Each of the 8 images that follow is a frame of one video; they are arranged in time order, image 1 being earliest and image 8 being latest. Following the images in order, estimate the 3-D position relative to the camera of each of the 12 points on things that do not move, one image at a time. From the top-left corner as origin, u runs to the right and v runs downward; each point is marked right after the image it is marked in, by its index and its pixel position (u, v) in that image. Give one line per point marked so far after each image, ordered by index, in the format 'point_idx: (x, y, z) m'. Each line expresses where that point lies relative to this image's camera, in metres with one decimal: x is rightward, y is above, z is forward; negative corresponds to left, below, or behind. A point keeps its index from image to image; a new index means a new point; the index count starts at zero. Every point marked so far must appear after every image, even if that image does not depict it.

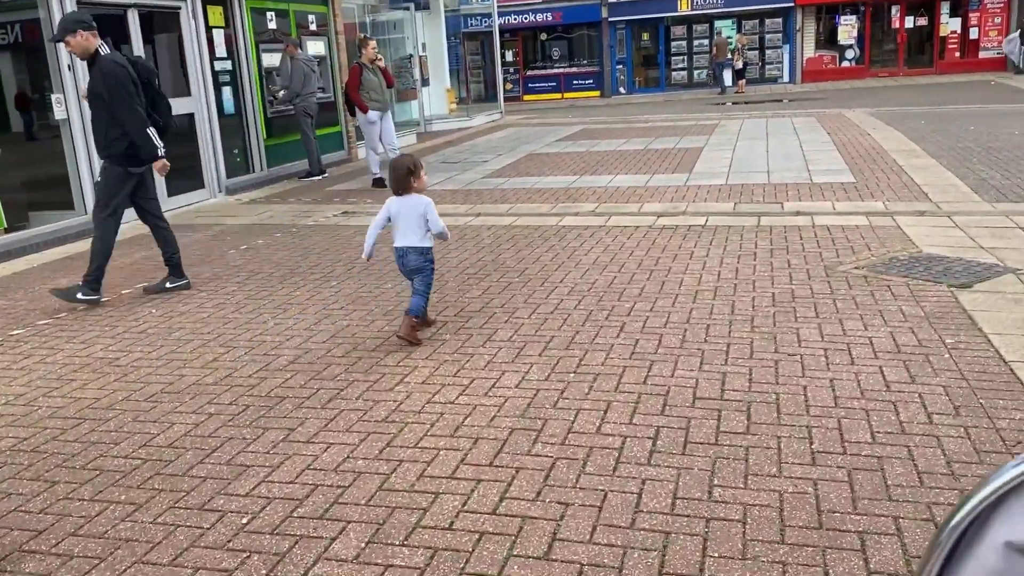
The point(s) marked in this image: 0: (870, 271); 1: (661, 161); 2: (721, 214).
0: (+2.3, +0.1, +5.8) m
1: (+2.1, +1.8, +12.3) m
2: (+2.0, +0.7, +8.4) m
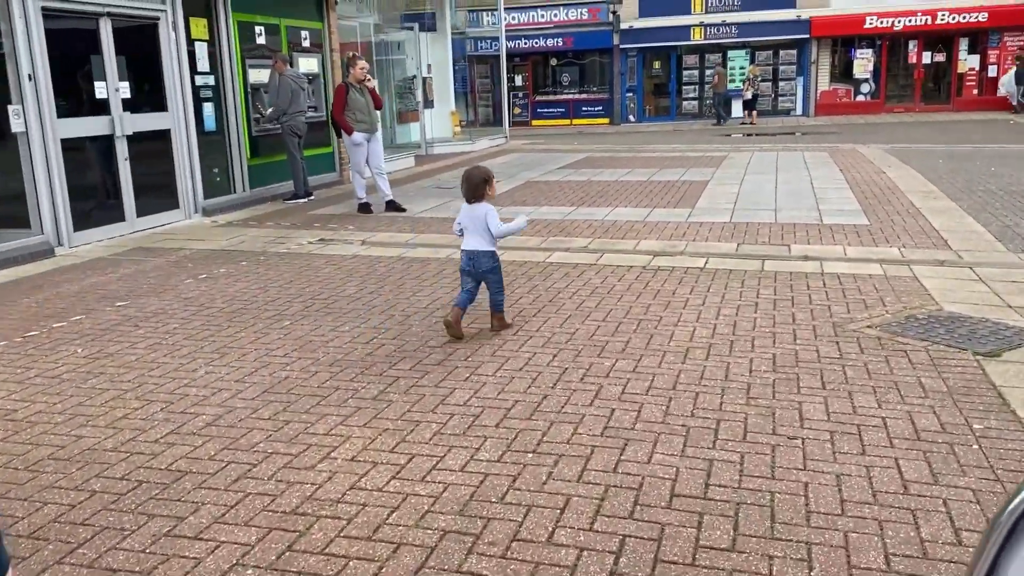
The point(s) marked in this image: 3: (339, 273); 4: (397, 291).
0: (+2.2, -0.2, +5.2) m
1: (+2.0, +1.2, +11.7) m
2: (+1.8, +0.3, +7.7) m
3: (-1.4, +0.1, +7.1) m
4: (-0.8, 0.0, +6.4) m
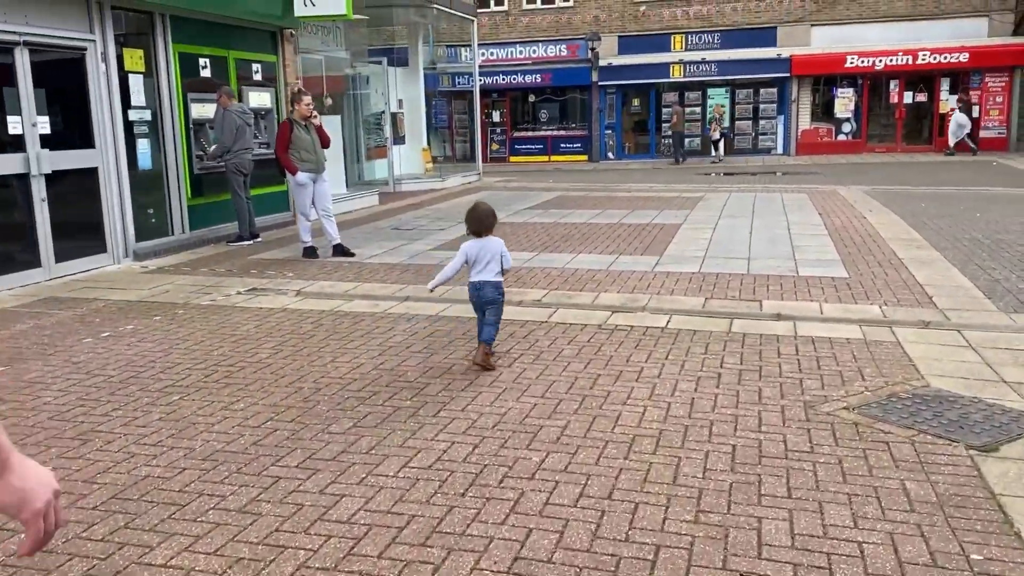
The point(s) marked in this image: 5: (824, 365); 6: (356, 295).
0: (+1.8, -0.6, +4.5) m
1: (+1.5, +0.6, +11.1) m
2: (+1.4, -0.2, +7.1) m
3: (-1.8, -0.3, +6.4) m
4: (-1.2, -0.4, +5.7) m
5: (+1.9, -0.5, +5.4) m
6: (-1.3, -0.1, +7.7) m
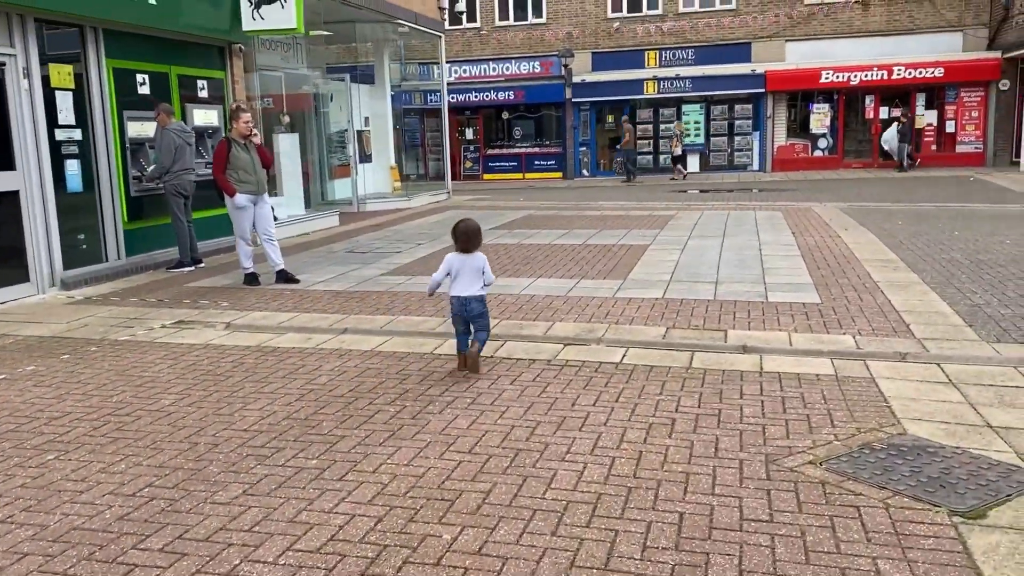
0: (+1.4, -0.8, +3.9) m
1: (+1.0, +0.3, +10.5) m
2: (+1.0, -0.4, +6.5) m
3: (-2.2, -0.5, +5.8) m
4: (-1.6, -0.6, +5.1) m
5: (+1.5, -0.7, +4.9) m
6: (-1.8, -0.3, +7.1) m
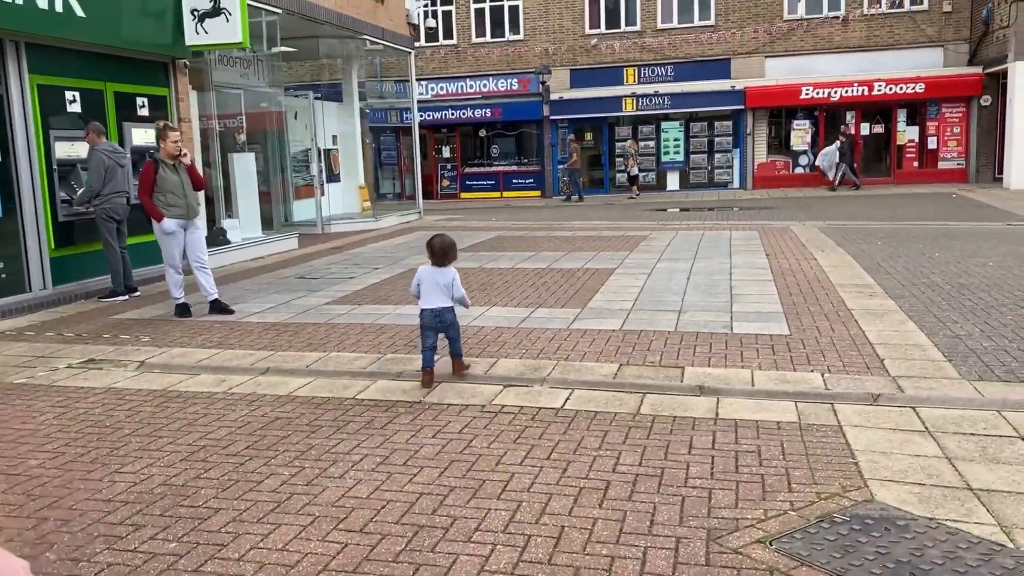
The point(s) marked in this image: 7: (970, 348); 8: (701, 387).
0: (+1.0, -1.0, +3.3) m
1: (+0.5, 0.0, +9.9) m
2: (+0.5, -0.6, +5.9) m
3: (-2.6, -0.8, +5.1) m
4: (-2.0, -0.9, +4.4) m
5: (+1.1, -0.9, +4.3) m
6: (-2.2, -0.6, +6.5) m
7: (+3.4, -0.4, +6.6) m
8: (+1.2, -0.6, +5.8) m
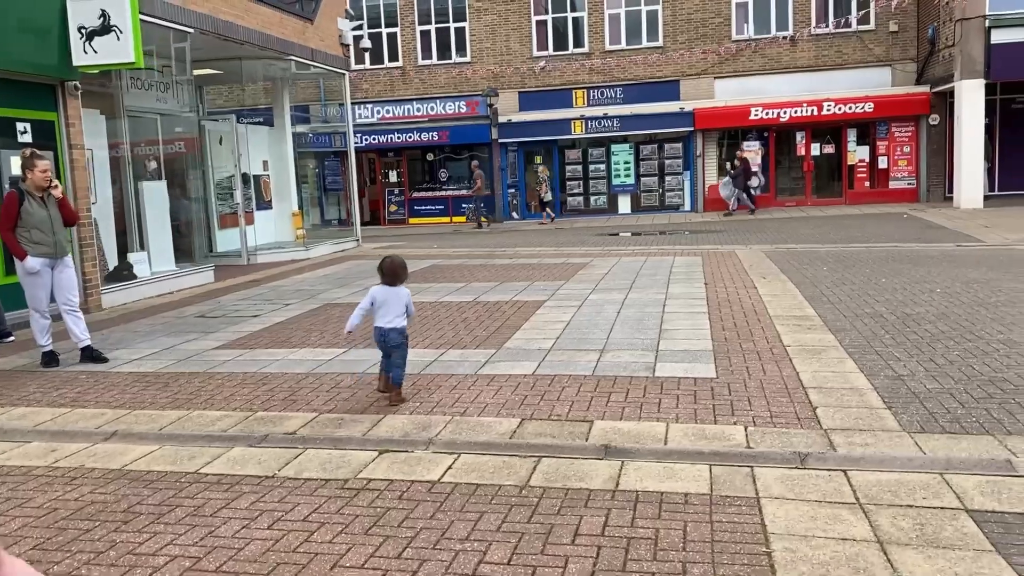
0: (+0.4, -1.2, +2.5) m
1: (-0.3, -0.4, +9.2) m
2: (-0.1, -0.9, +5.1) m
3: (-3.3, -1.1, +4.2) m
4: (-2.7, -1.1, +3.5) m
5: (+0.5, -1.1, +3.5) m
6: (-2.9, -0.9, +5.6) m
7: (+2.7, -0.7, +5.9) m
8: (+0.5, -0.9, +5.0) m
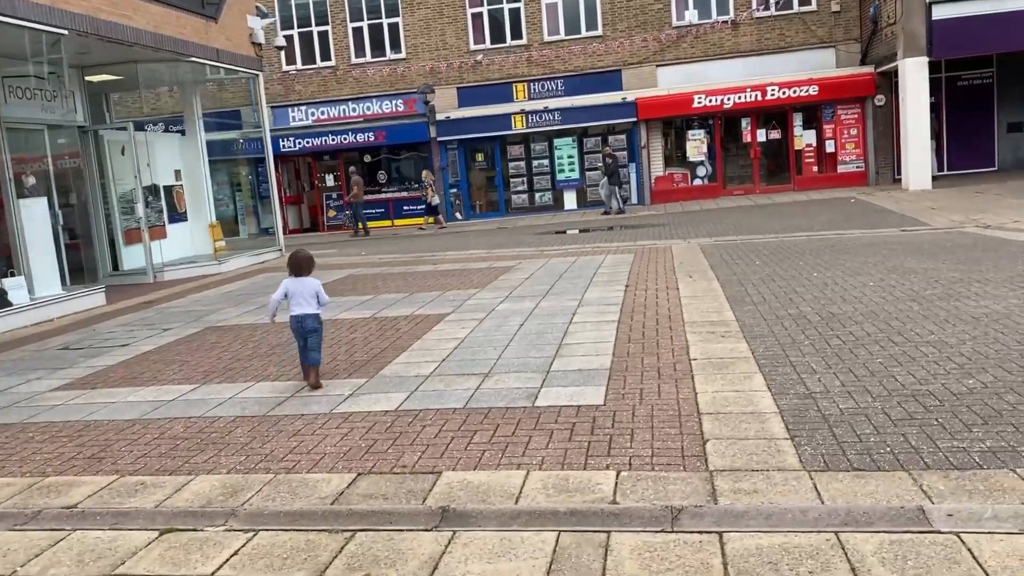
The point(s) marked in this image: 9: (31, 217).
0: (-0.3, -1.3, +1.6) m
1: (-1.3, -0.5, +8.3) m
2: (-1.0, -1.1, +4.2) m
3: (-4.1, -1.4, +3.2) m
4: (-3.4, -1.4, +2.5) m
5: (-0.3, -1.2, +2.6) m
6: (-3.8, -1.2, +4.6) m
7: (+1.8, -0.7, +5.1) m
8: (-0.3, -1.0, +4.1) m
9: (-6.8, +1.0, +12.8) m
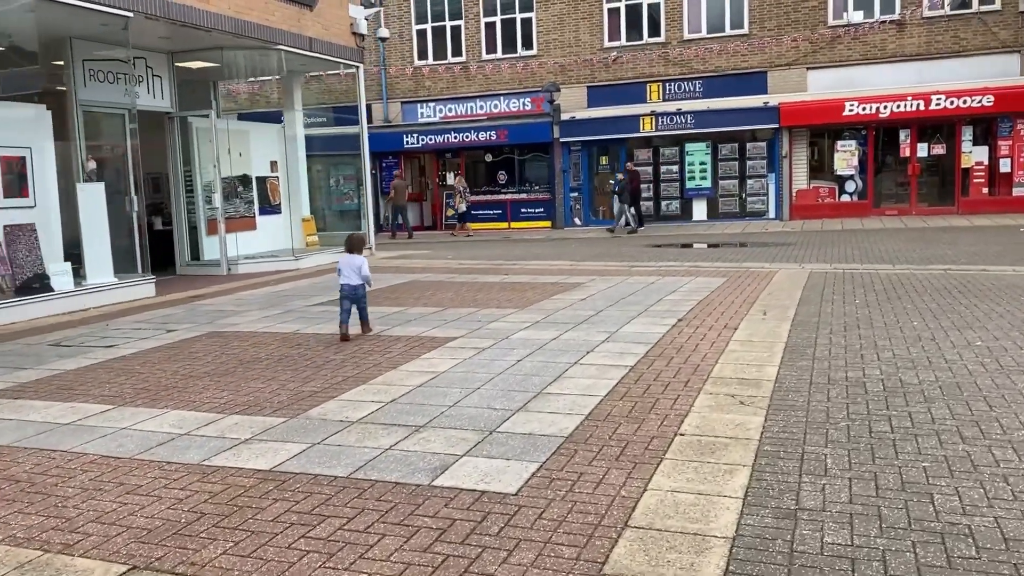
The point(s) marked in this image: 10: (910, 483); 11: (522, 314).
0: (-1.6, -1.5, +0.5) m
1: (-1.3, -0.6, +7.2) m
2: (-1.8, -1.2, +3.2) m
3: (-5.0, -1.3, +2.8) m
4: (-4.5, -1.4, +2.0) m
5: (-1.4, -1.4, +1.5) m
6: (-4.5, -1.1, +4.0) m
7: (+1.1, -1.0, +3.6) m
8: (-1.1, -1.2, +3.0) m
9: (-5.8, +1.2, +12.7) m
10: (+1.9, -0.9, +4.2) m
11: (+0.1, -0.3, +9.3) m
